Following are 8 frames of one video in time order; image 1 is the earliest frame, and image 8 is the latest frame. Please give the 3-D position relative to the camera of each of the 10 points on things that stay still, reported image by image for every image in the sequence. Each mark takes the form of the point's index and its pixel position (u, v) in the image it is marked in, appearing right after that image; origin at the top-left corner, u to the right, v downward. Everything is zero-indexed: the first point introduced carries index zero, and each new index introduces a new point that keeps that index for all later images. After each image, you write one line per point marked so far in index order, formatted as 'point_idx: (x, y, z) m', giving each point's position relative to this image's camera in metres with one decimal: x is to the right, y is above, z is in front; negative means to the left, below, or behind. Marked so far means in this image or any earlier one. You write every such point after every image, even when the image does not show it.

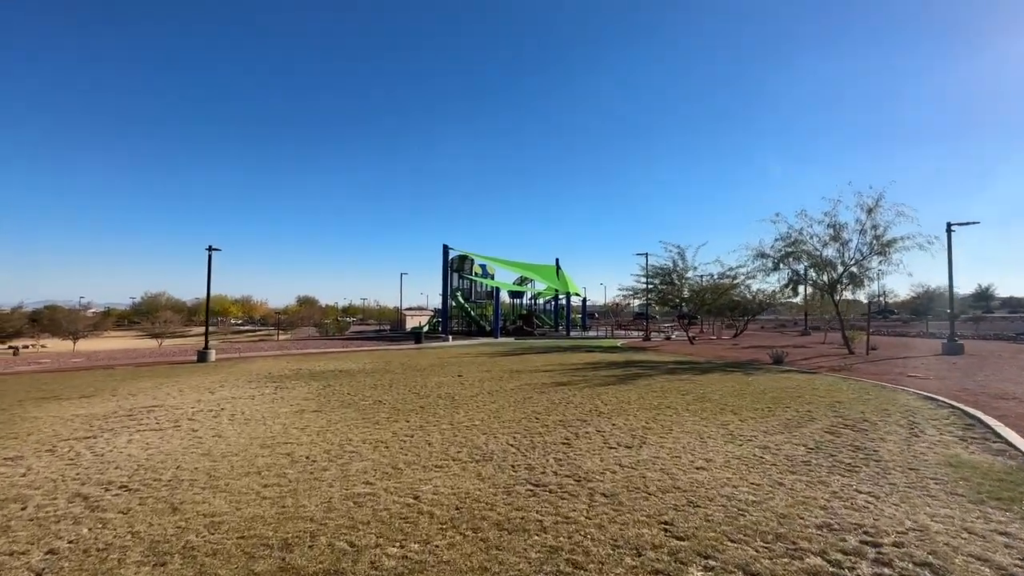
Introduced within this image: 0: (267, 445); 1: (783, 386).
0: (-4.0, -2.6, +7.5) m
1: (+7.1, -2.6, +12.1) m
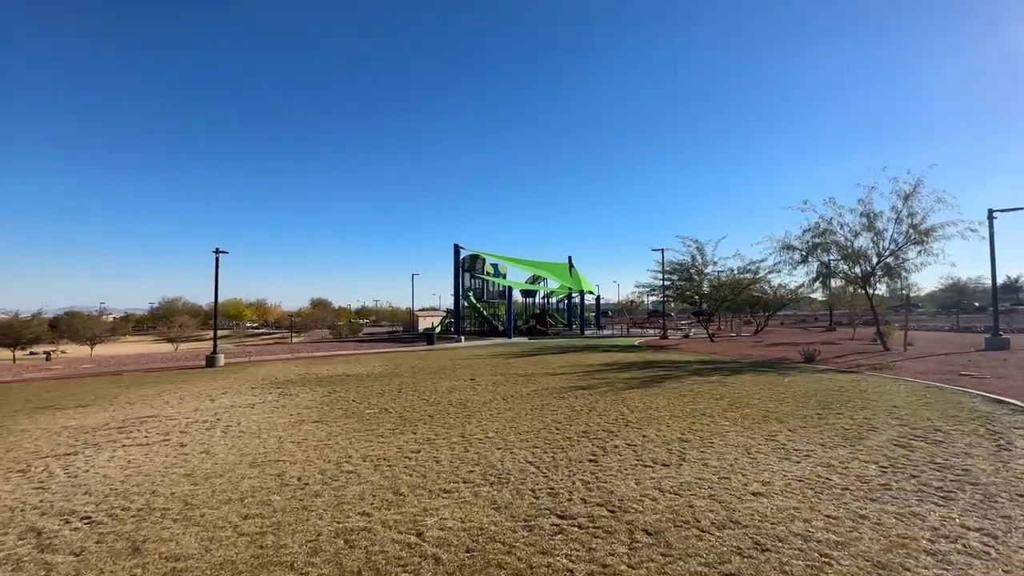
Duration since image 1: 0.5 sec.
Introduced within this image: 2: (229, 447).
0: (-3.7, -2.6, +6.7) m
1: (+7.4, -2.4, +11.1) m
2: (-4.7, -2.6, +7.7) m
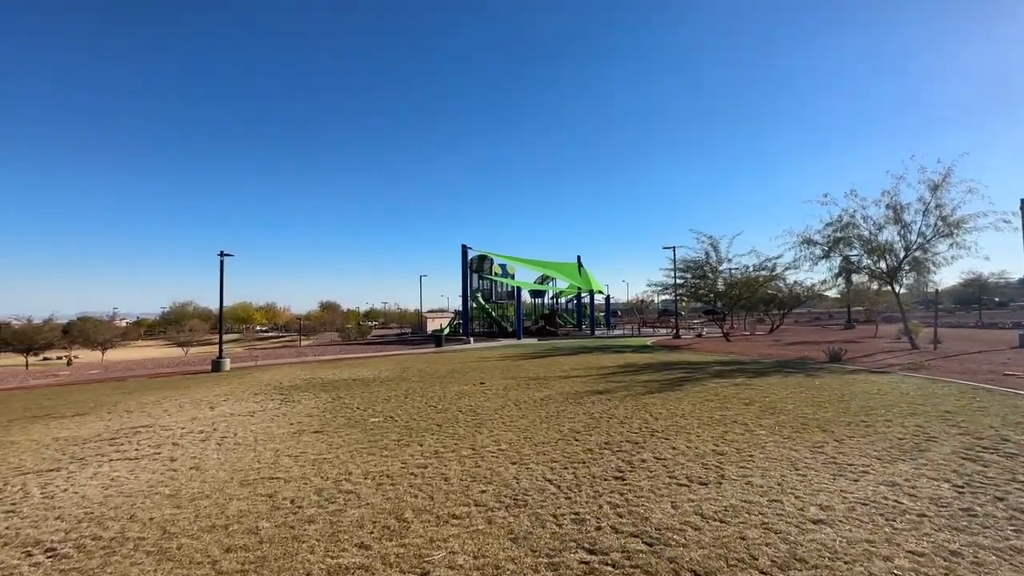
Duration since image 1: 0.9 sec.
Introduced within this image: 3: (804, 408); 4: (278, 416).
0: (-3.5, -2.6, +6.1) m
1: (+7.7, -2.3, +10.3) m
2: (-4.4, -2.7, +7.1) m
3: (+5.4, -2.2, +8.6) m
4: (-5.3, -2.9, +10.6) m
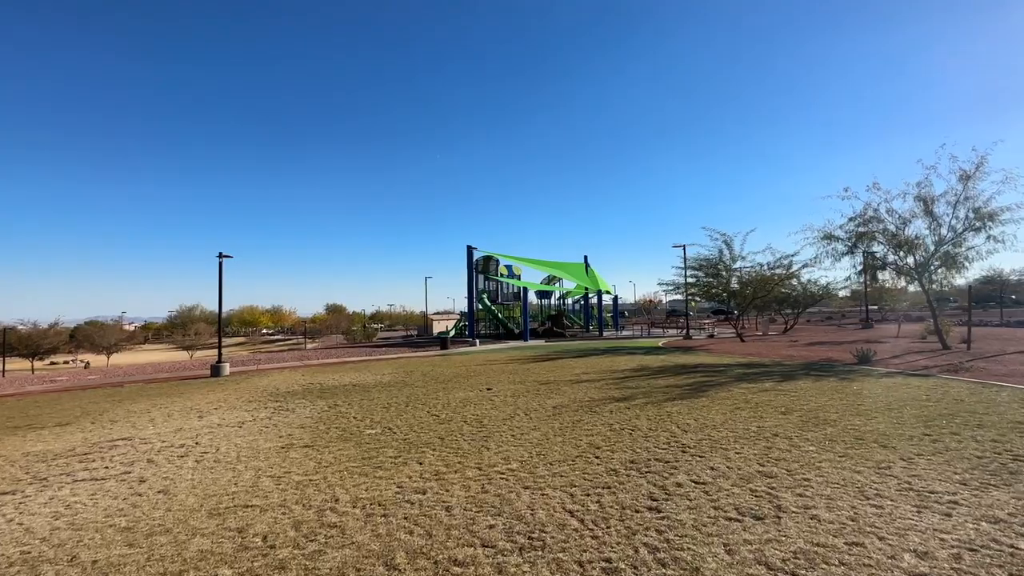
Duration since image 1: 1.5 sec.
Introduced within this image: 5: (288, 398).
0: (-3.3, -2.5, +5.3) m
1: (+7.9, -2.2, +9.3) m
2: (-4.3, -2.6, +6.2) m
3: (+5.6, -2.2, +7.7) m
4: (-5.1, -2.9, +9.7) m
5: (-6.7, -3.3, +13.8) m
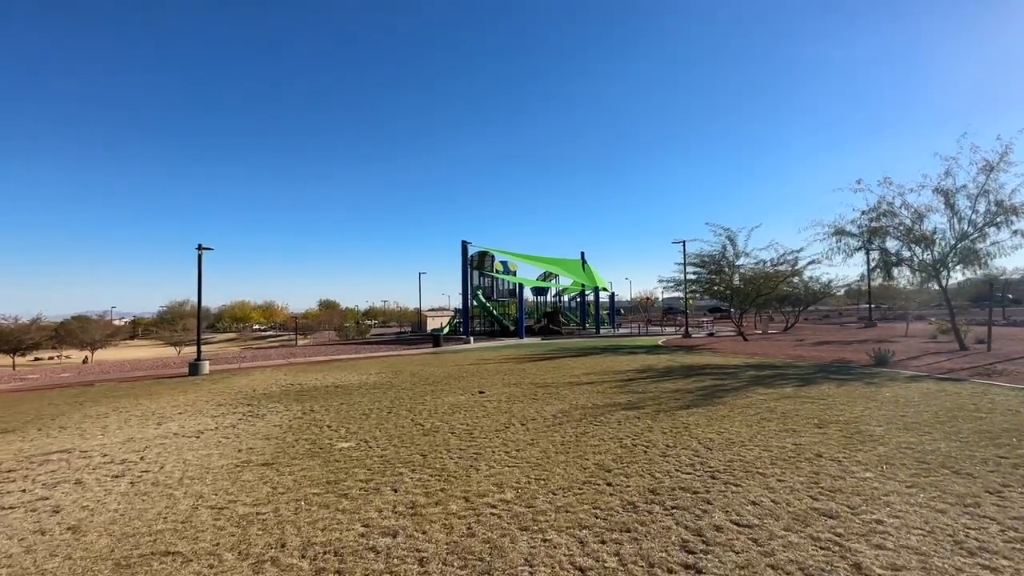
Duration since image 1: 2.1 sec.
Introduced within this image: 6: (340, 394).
0: (-3.4, -2.4, +4.1) m
1: (+7.8, -2.1, +8.2) m
2: (-4.4, -2.5, +5.1) m
3: (+5.5, -2.1, +6.6) m
4: (-5.2, -2.8, +8.6) m
5: (-6.8, -3.1, +12.6) m
6: (-5.0, -3.1, +13.6) m
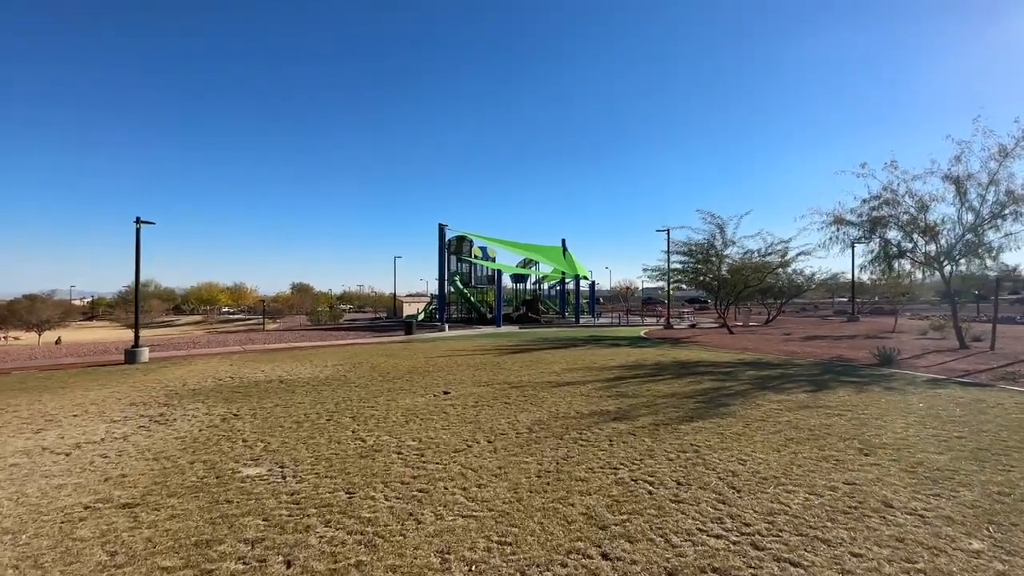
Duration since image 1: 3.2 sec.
0: (-3.7, -2.2, +2.2) m
1: (+7.3, -2.0, +6.8) m
2: (-4.7, -2.3, +3.1) m
3: (+5.1, -2.0, +5.1) m
4: (-5.8, -2.4, +6.6) m
5: (-7.5, -2.6, +10.6) m
6: (-5.8, -2.6, +11.6) m
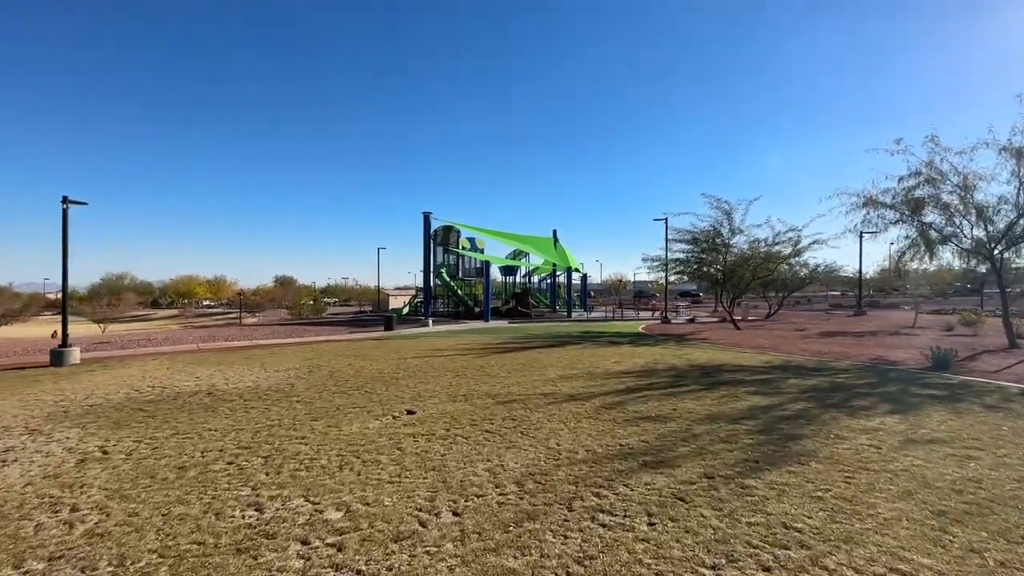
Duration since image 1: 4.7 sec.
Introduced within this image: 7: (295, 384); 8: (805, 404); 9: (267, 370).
0: (-3.8, -2.1, -0.3) m
1: (+7.1, -1.8, +4.5) m
2: (-4.8, -2.1, +0.5) m
3: (+4.9, -1.8, +2.7) m
4: (-5.9, -2.2, +4.0) m
5: (-7.8, -2.4, +8.0) m
6: (-6.1, -2.4, +9.0) m
7: (-5.4, -2.4, +11.5) m
8: (+4.9, -1.9, +7.8) m
9: (-7.5, -2.5, +14.2) m
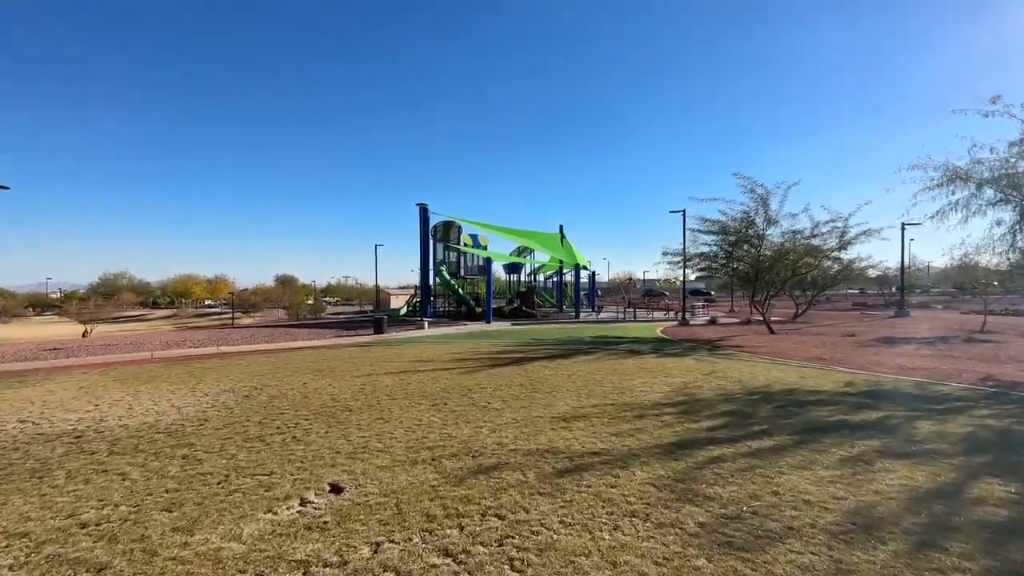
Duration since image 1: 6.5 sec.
0: (-4.0, -2.1, -3.5) m
1: (+7.0, -1.8, +1.2) m
2: (-5.0, -2.2, -2.6) m
3: (+4.7, -1.8, -0.6) m
4: (-6.1, -2.2, +0.9) m
5: (-7.9, -2.4, +4.9) m
6: (-6.2, -2.4, +5.9) m
7: (-5.4, -2.3, +8.4) m
8: (+4.7, -1.9, +4.5) m
9: (-7.6, -2.5, +11.1) m
